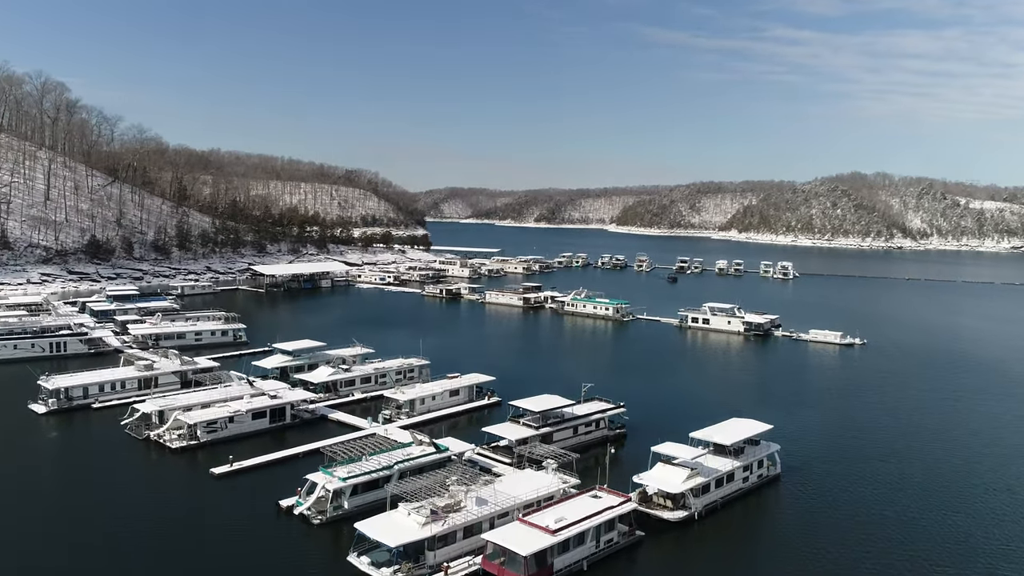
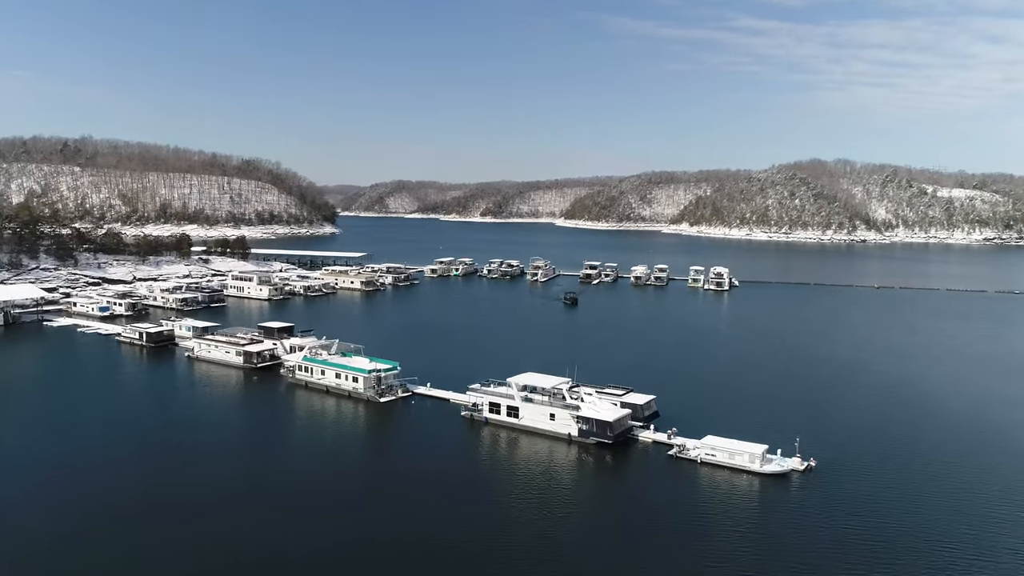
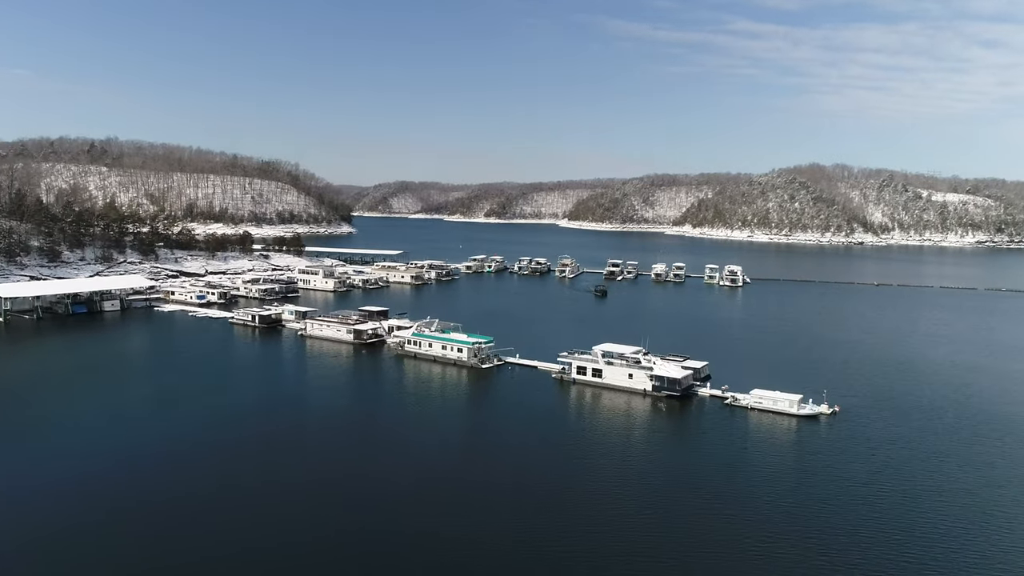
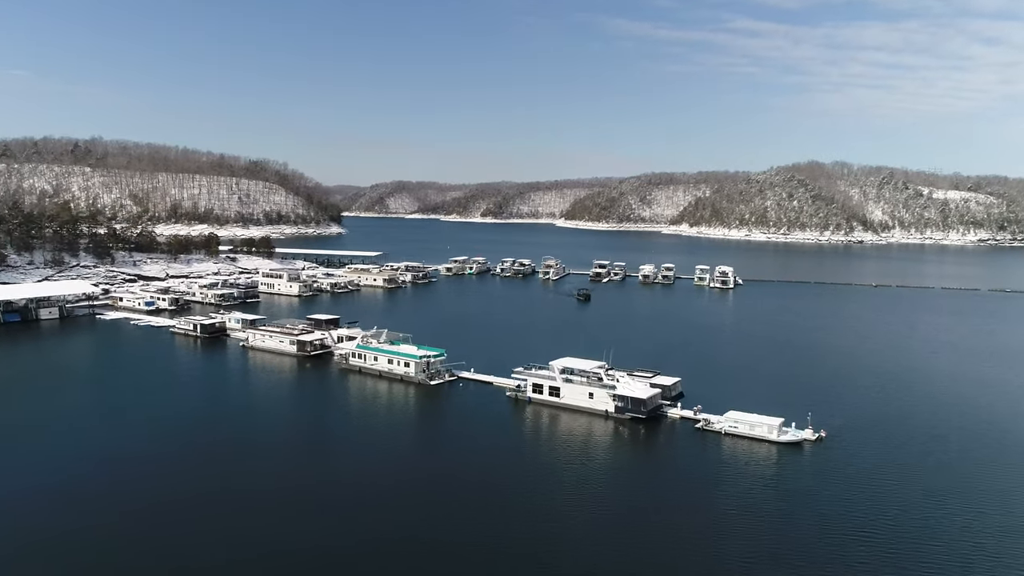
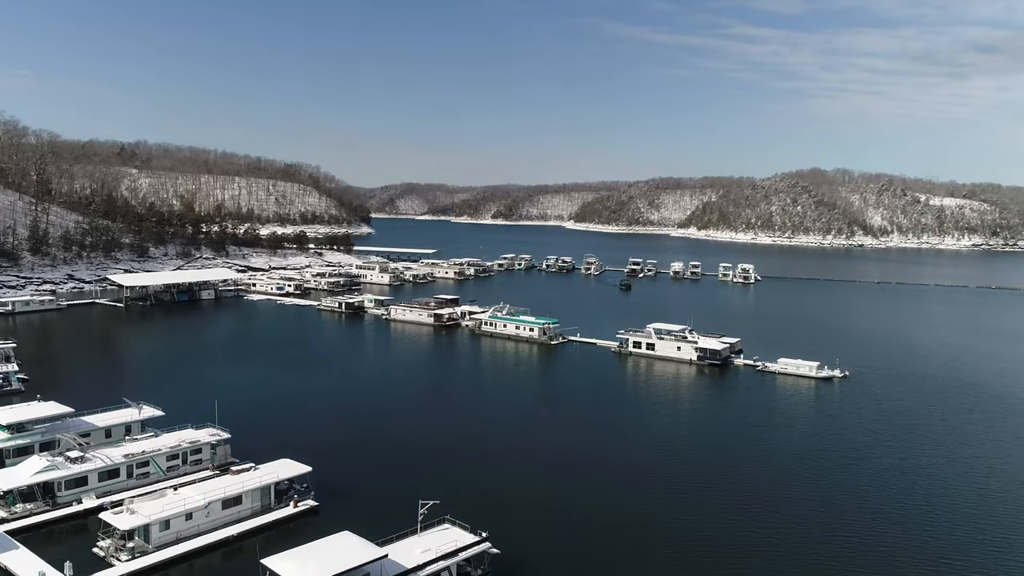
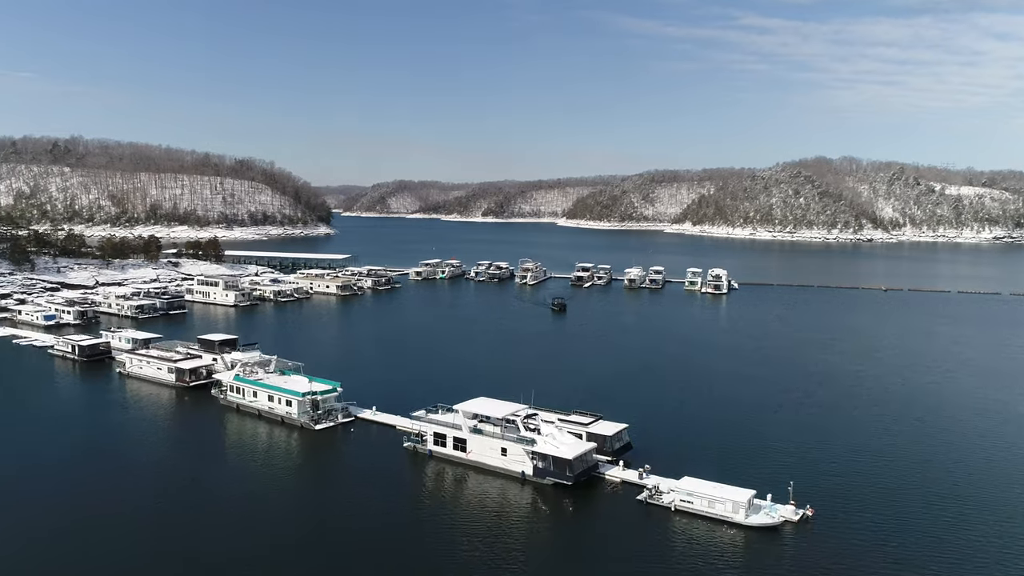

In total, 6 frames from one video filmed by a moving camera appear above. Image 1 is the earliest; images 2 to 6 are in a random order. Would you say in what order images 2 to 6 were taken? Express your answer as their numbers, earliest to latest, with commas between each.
5, 3, 4, 2, 6
